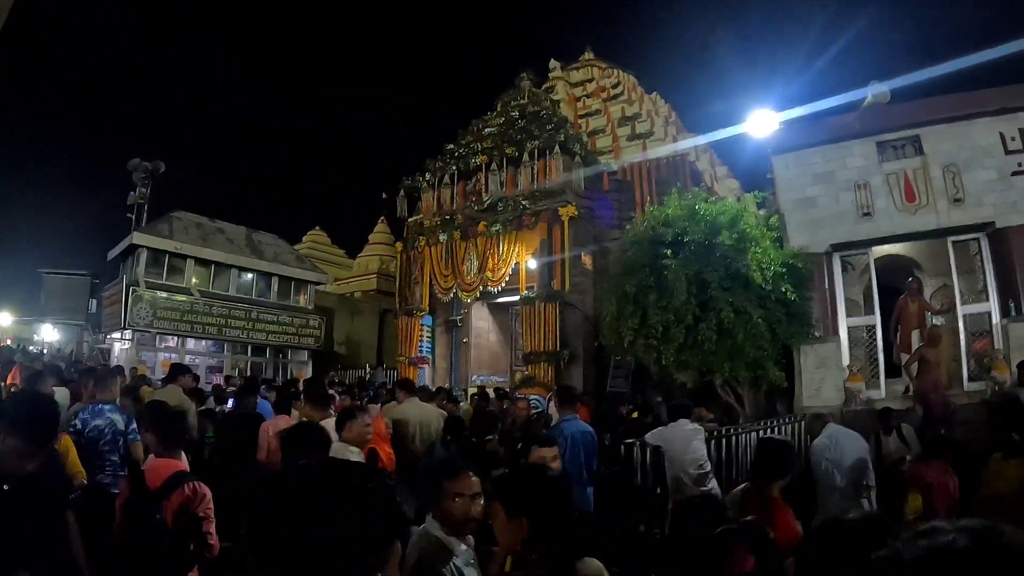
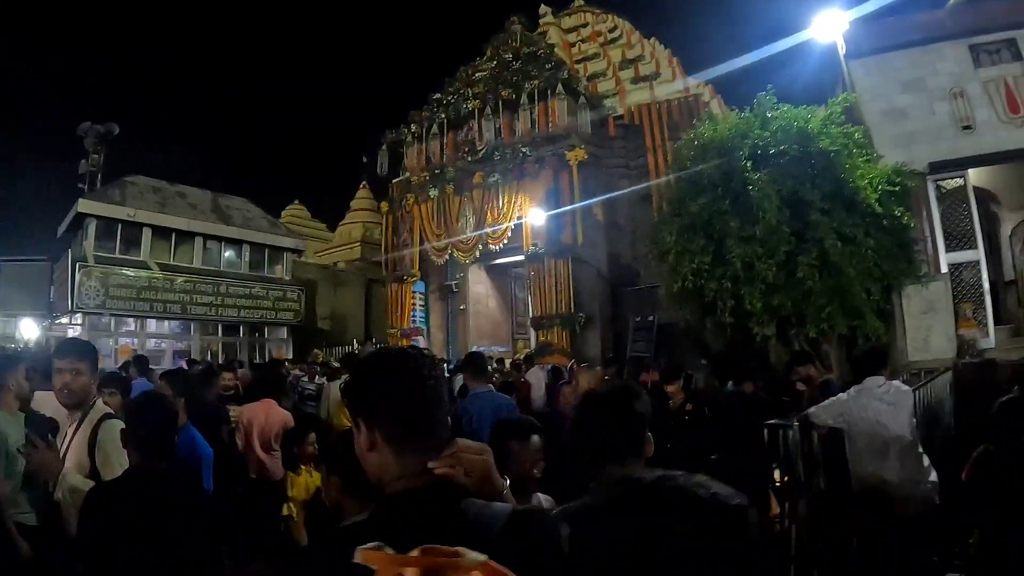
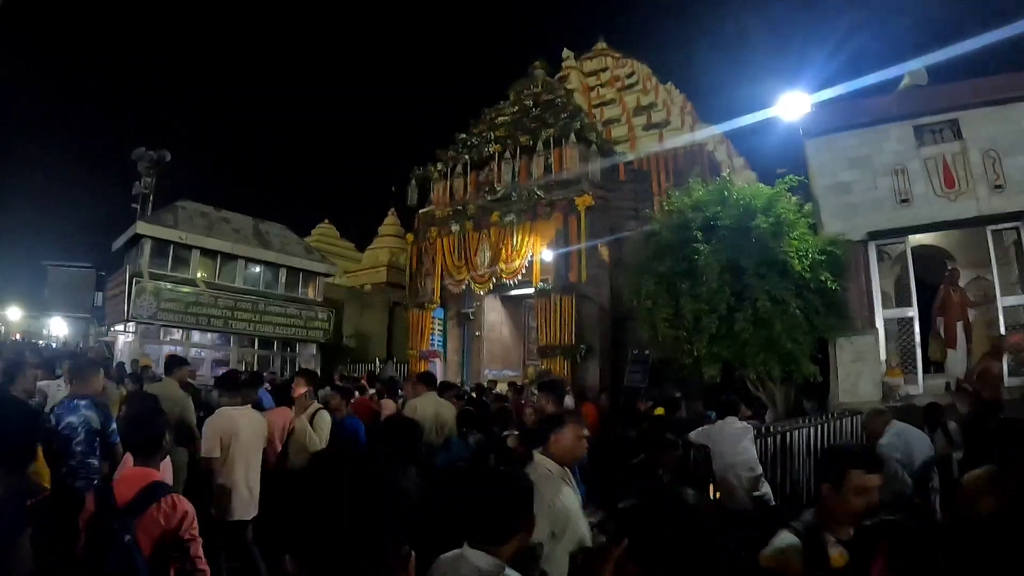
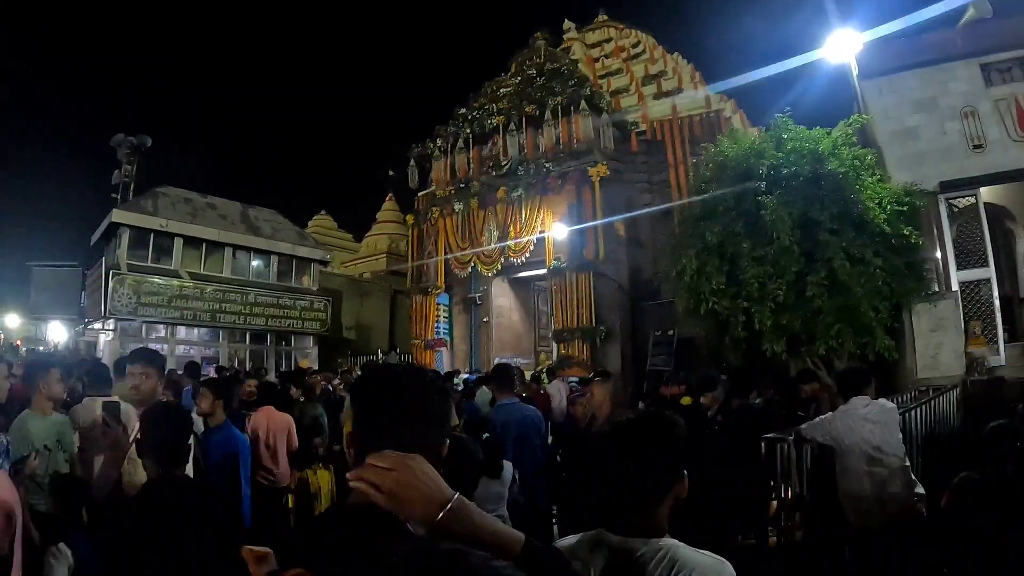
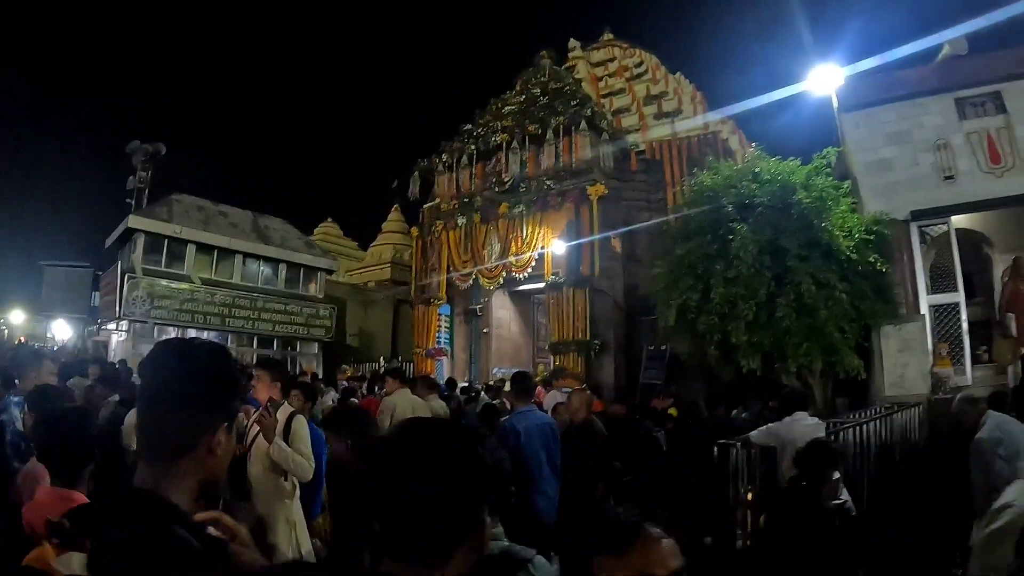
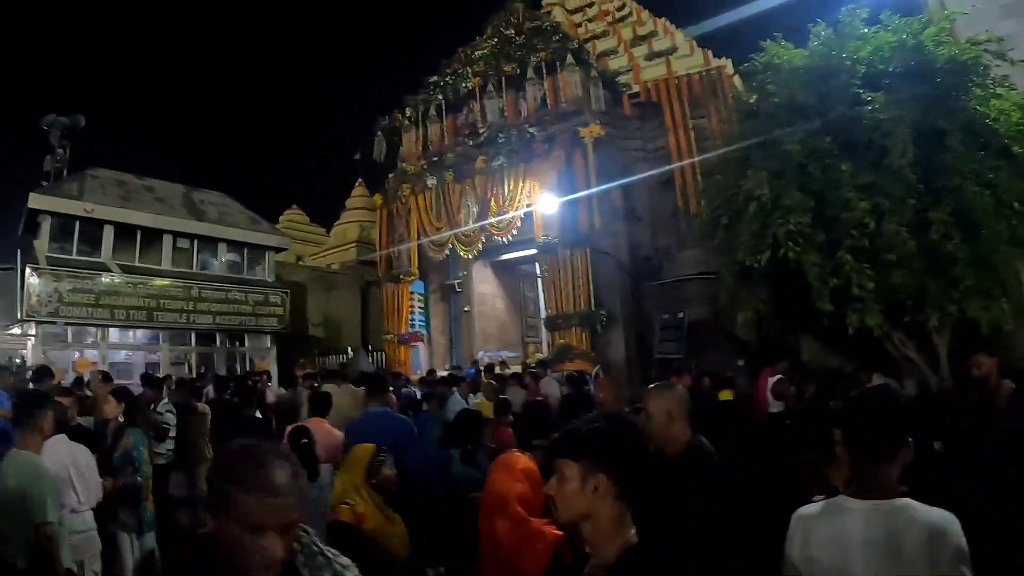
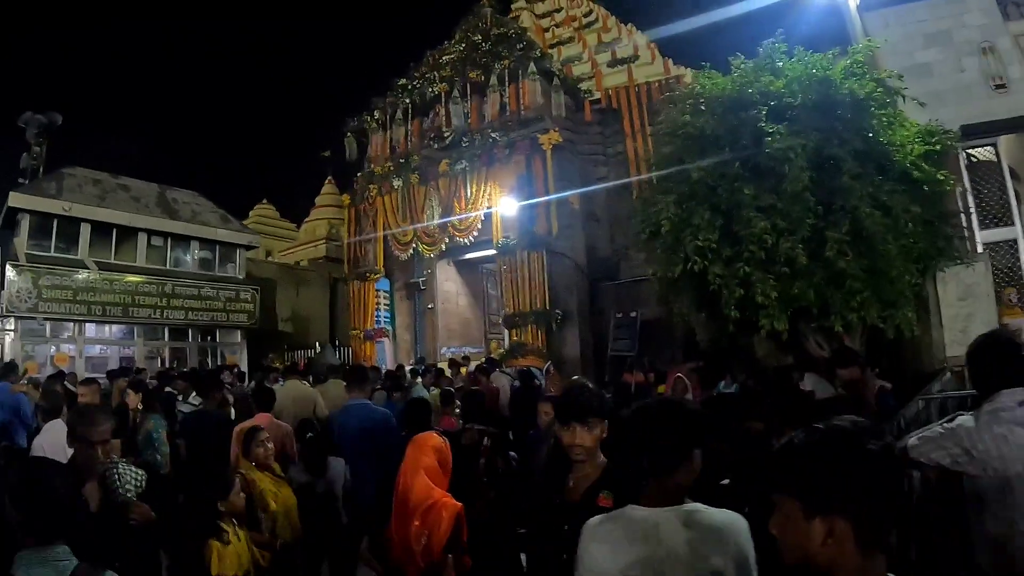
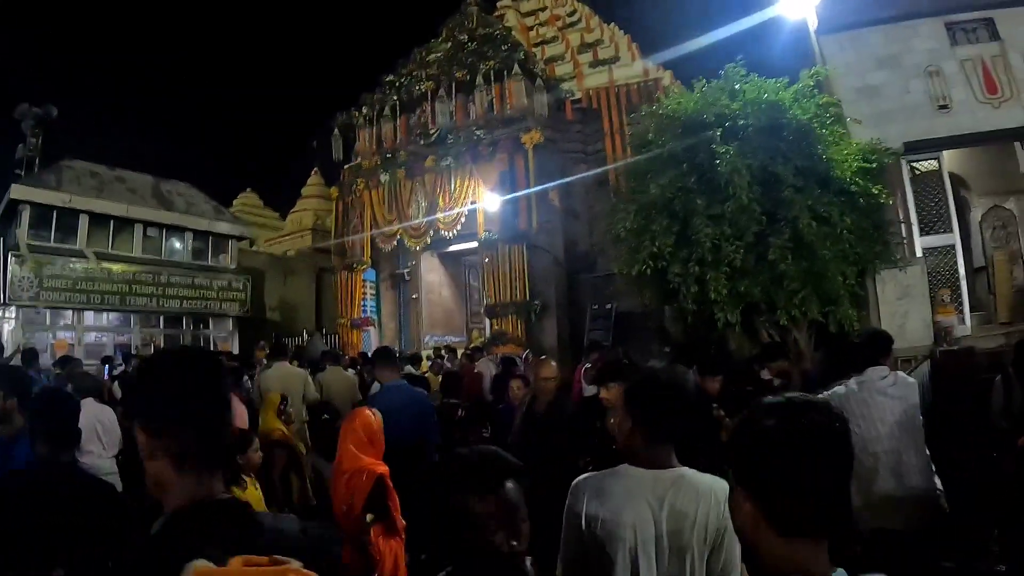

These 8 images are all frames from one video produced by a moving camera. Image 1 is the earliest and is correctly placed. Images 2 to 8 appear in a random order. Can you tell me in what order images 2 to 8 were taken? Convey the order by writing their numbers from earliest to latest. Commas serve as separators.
3, 5, 4, 2, 8, 7, 6
